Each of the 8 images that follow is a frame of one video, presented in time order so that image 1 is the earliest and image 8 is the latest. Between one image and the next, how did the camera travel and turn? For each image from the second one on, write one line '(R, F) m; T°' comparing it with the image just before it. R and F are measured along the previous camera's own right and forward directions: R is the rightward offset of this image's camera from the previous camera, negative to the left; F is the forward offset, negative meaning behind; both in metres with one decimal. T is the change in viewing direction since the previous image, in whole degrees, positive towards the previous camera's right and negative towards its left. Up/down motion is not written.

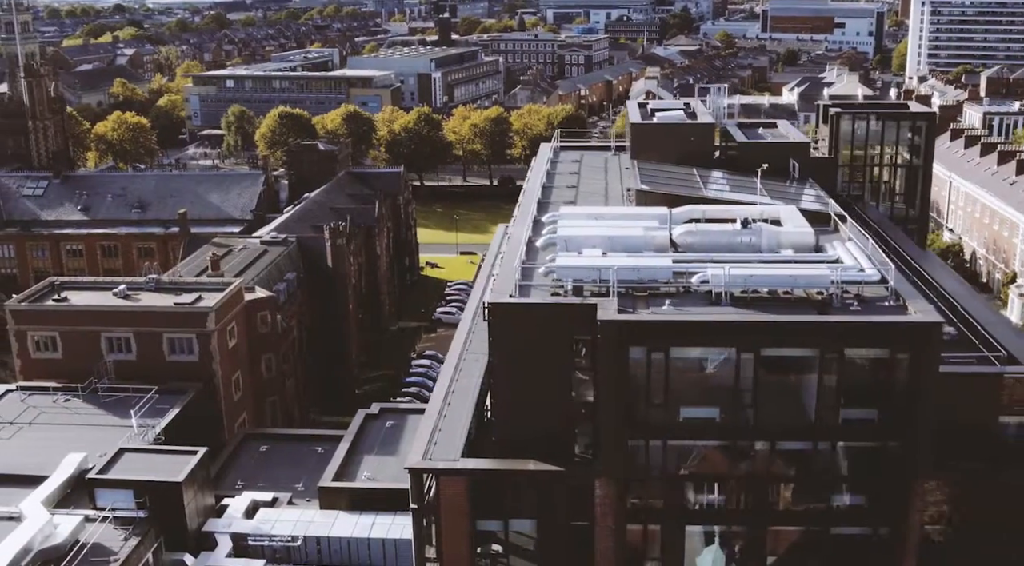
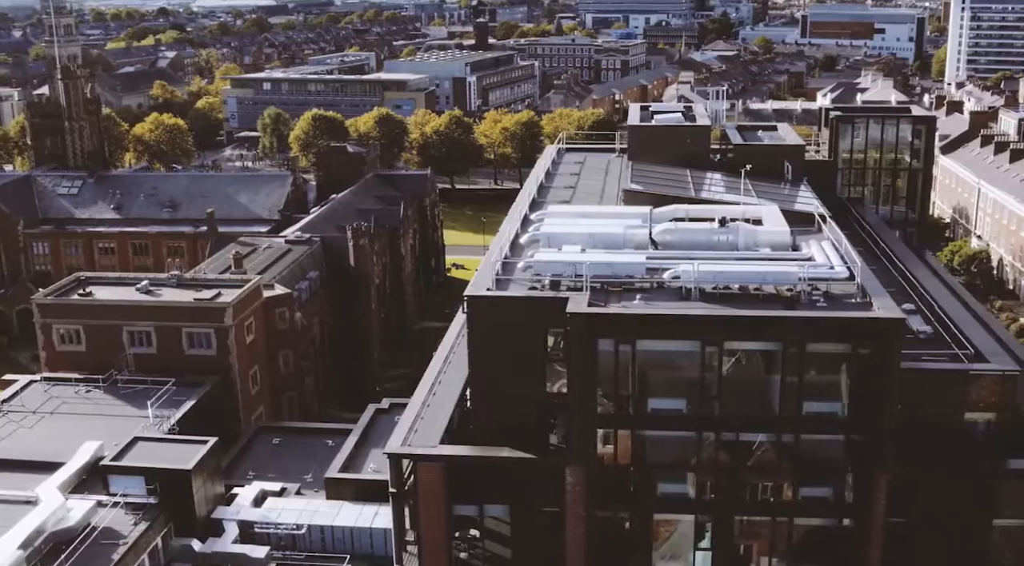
(+1.4, -0.9) m; -2°
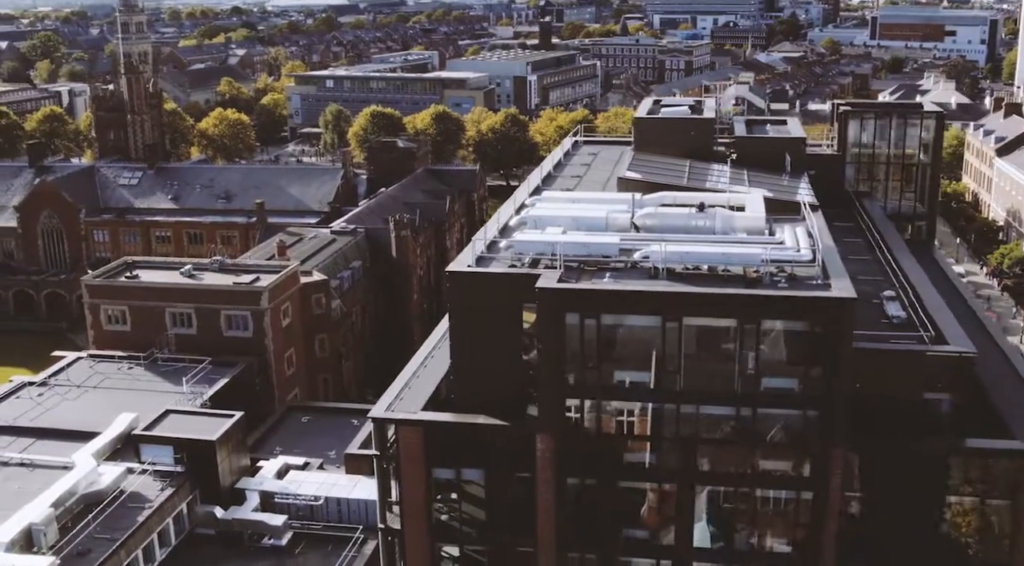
(+2.1, -1.4) m; -3°
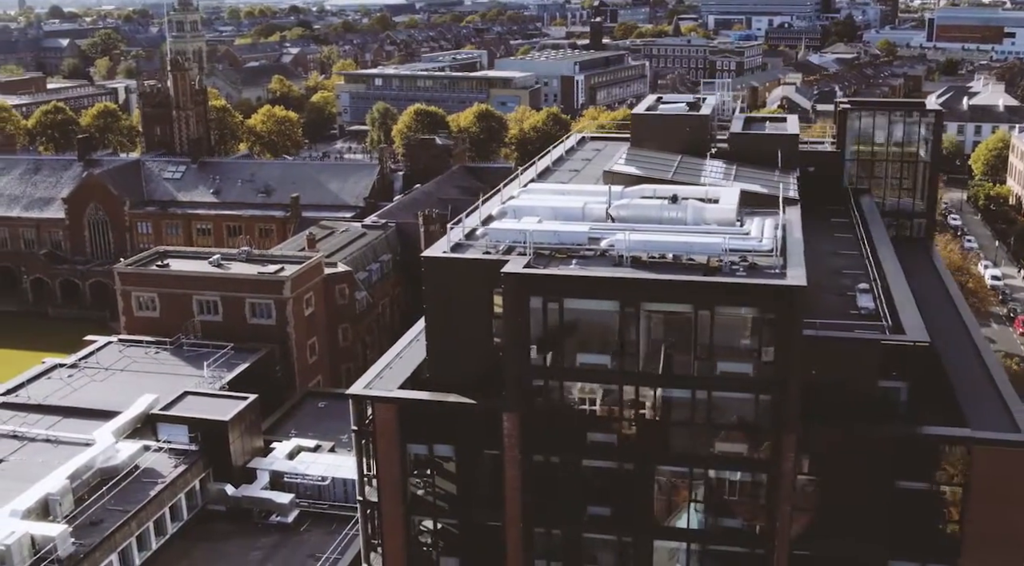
(+2.1, -1.2) m; -3°
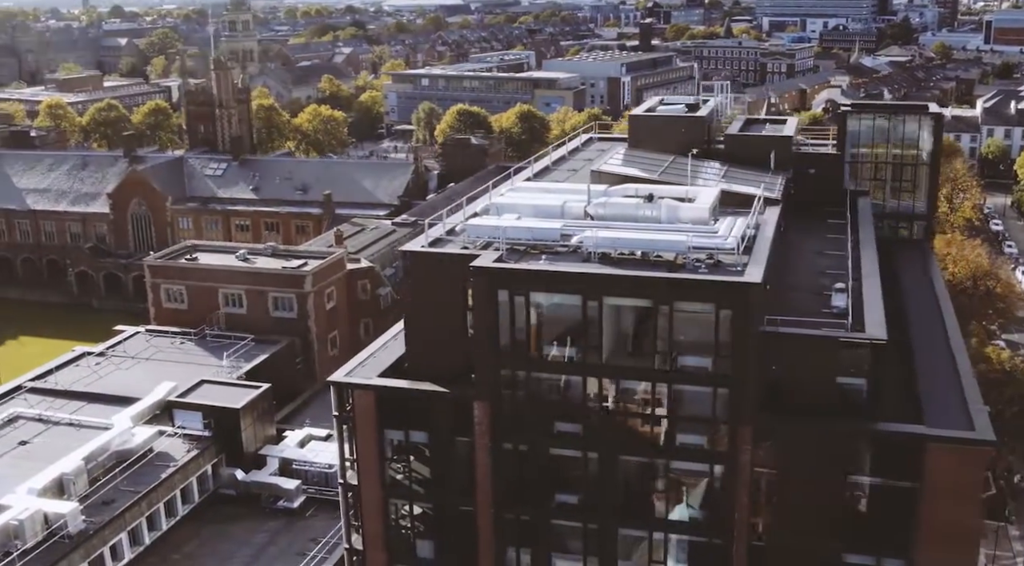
(+2.1, -1.0) m; -3°
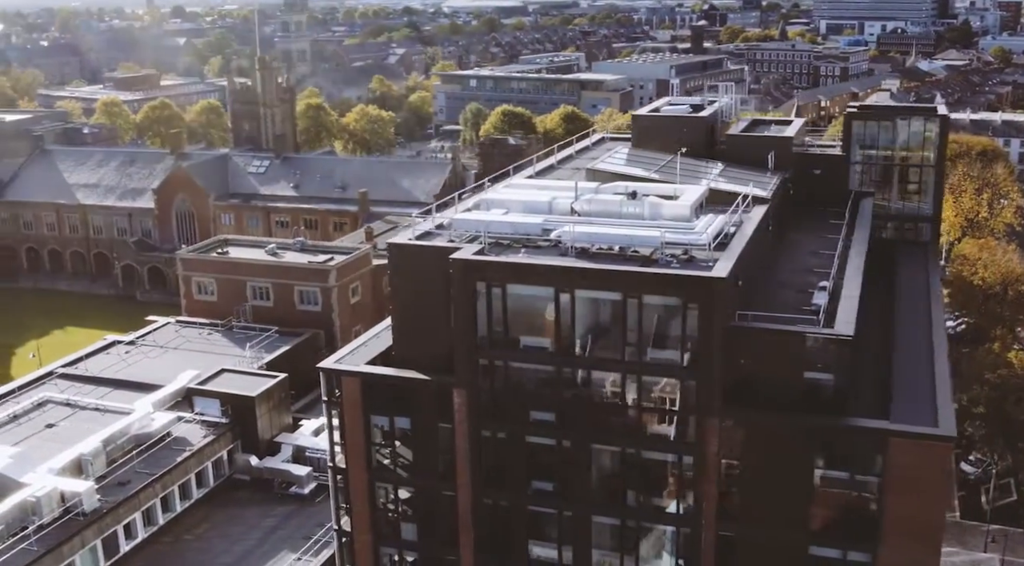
(+2.0, -0.9) m; -3°
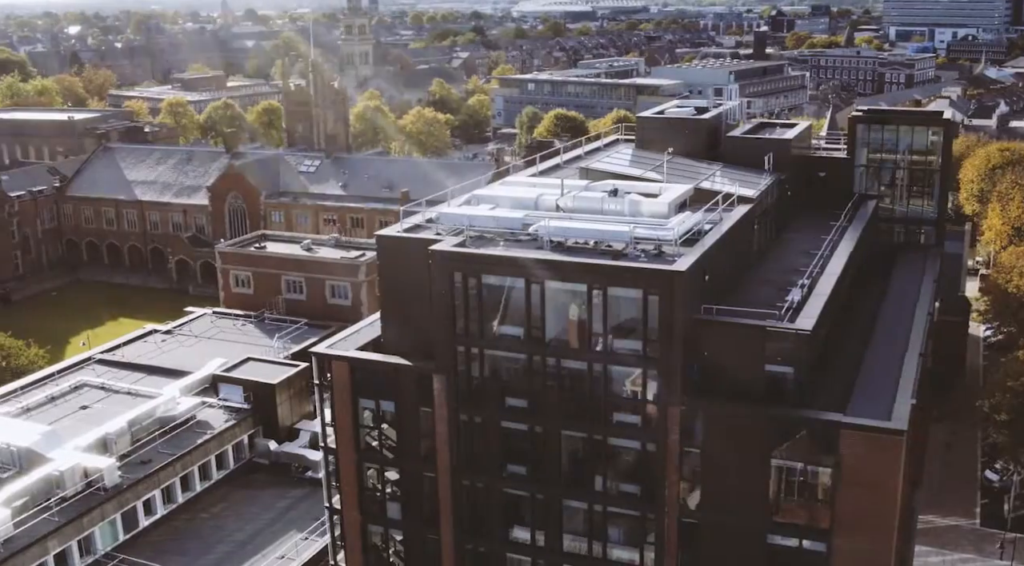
(+2.4, -1.3) m; -3°
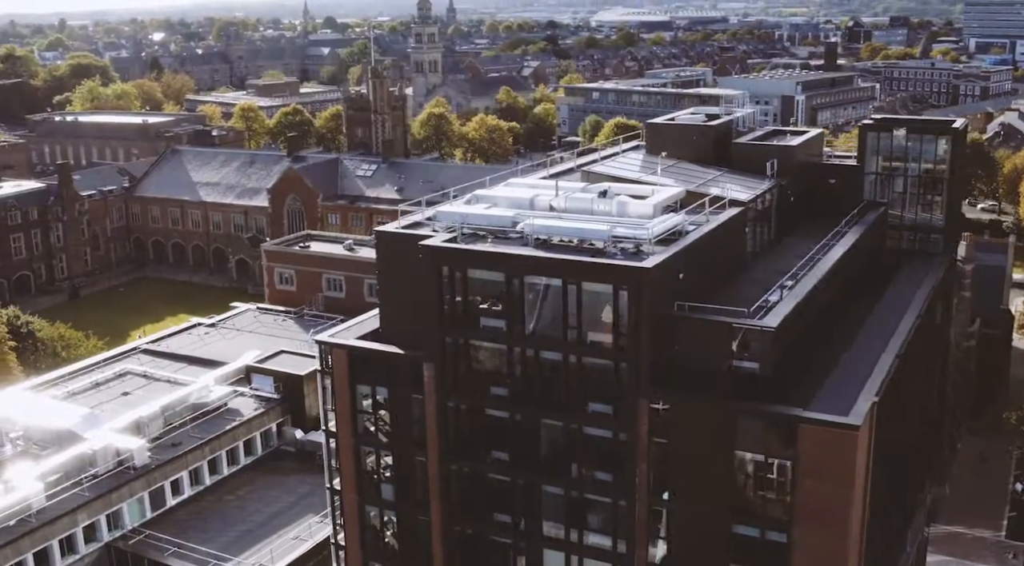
(+2.5, -1.5) m; -4°
